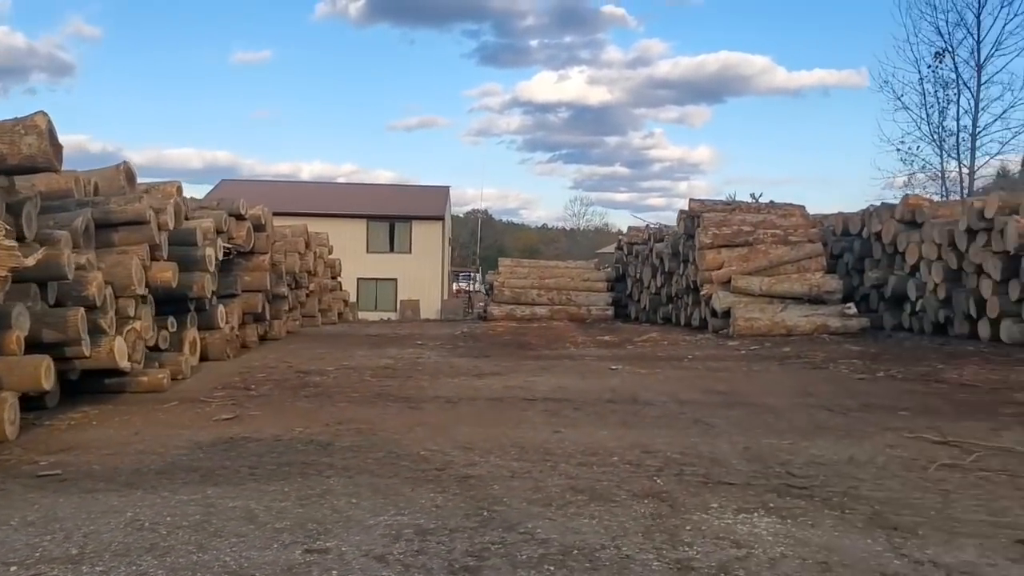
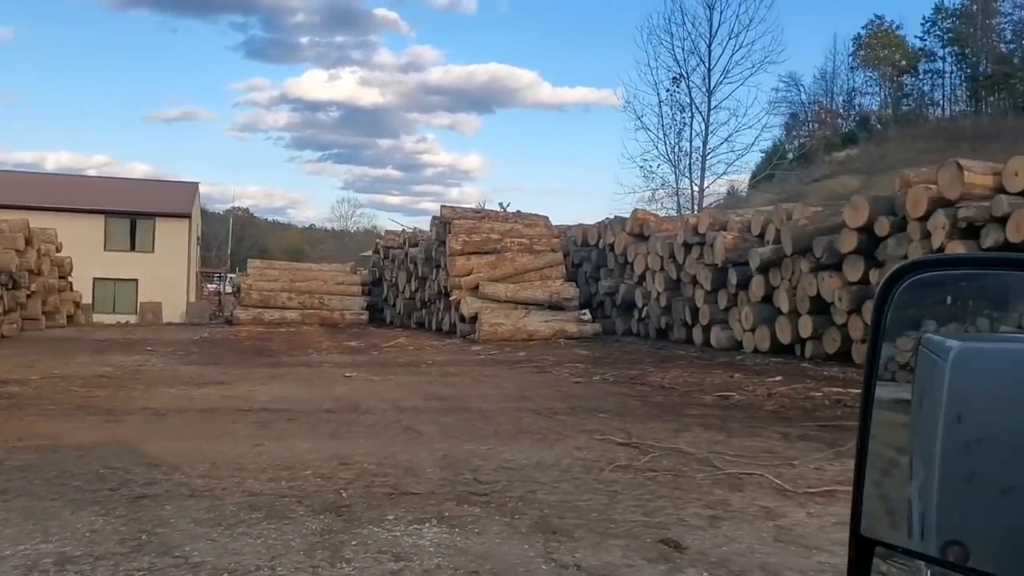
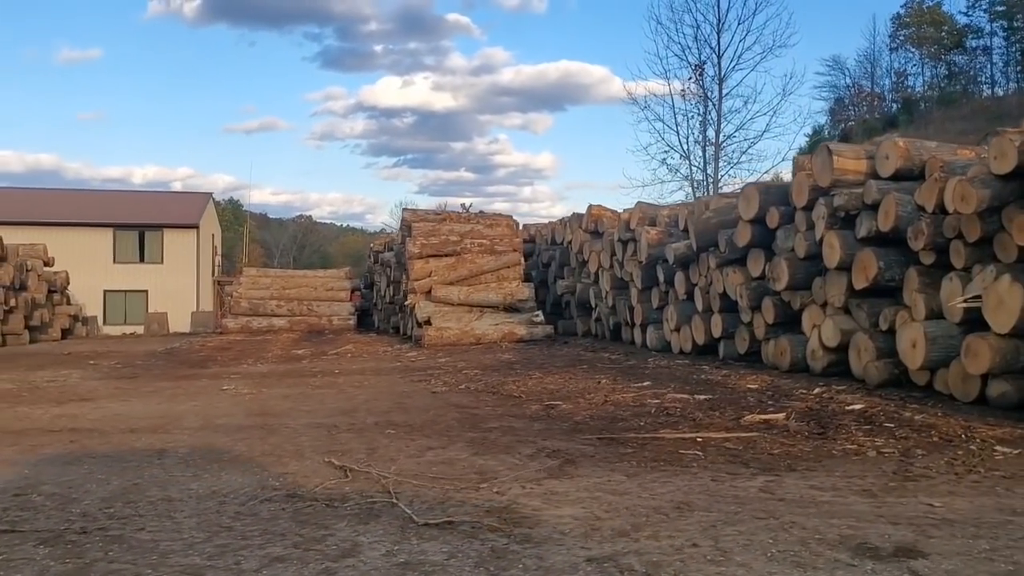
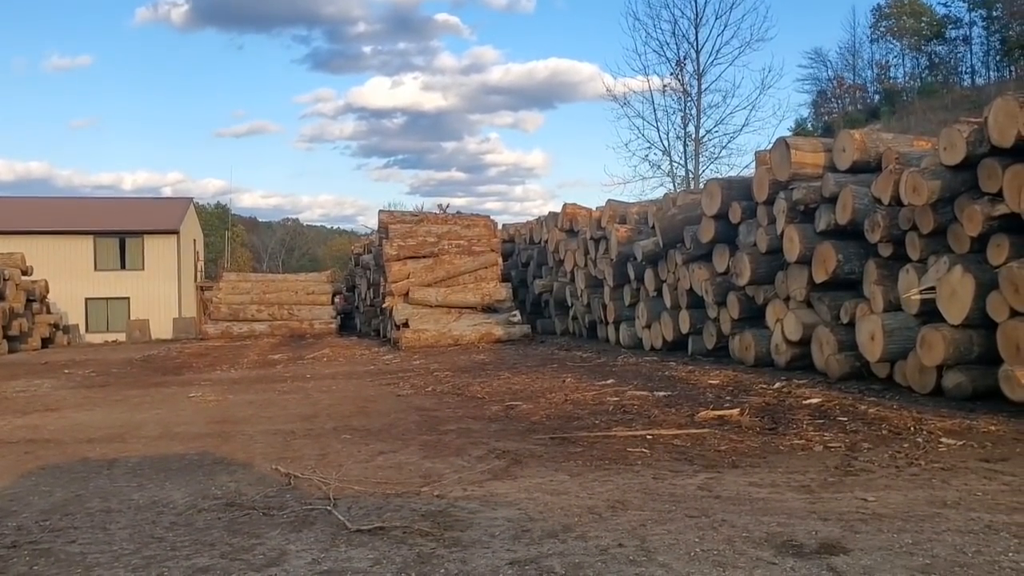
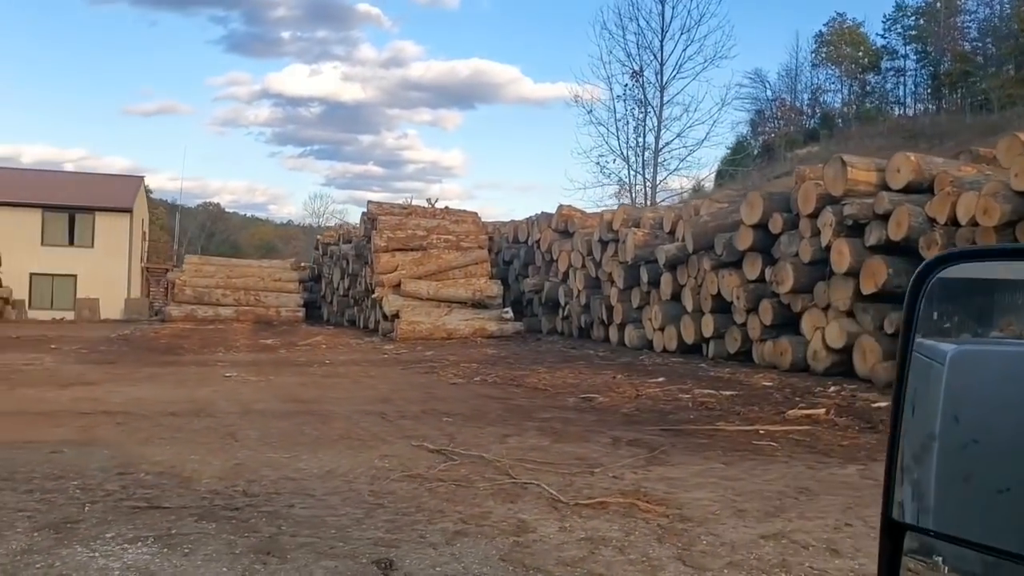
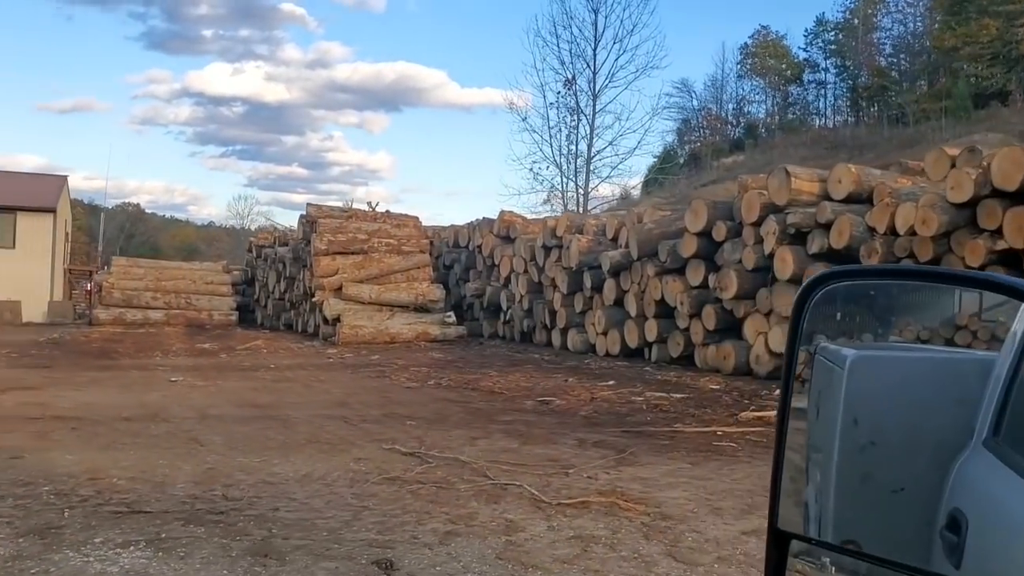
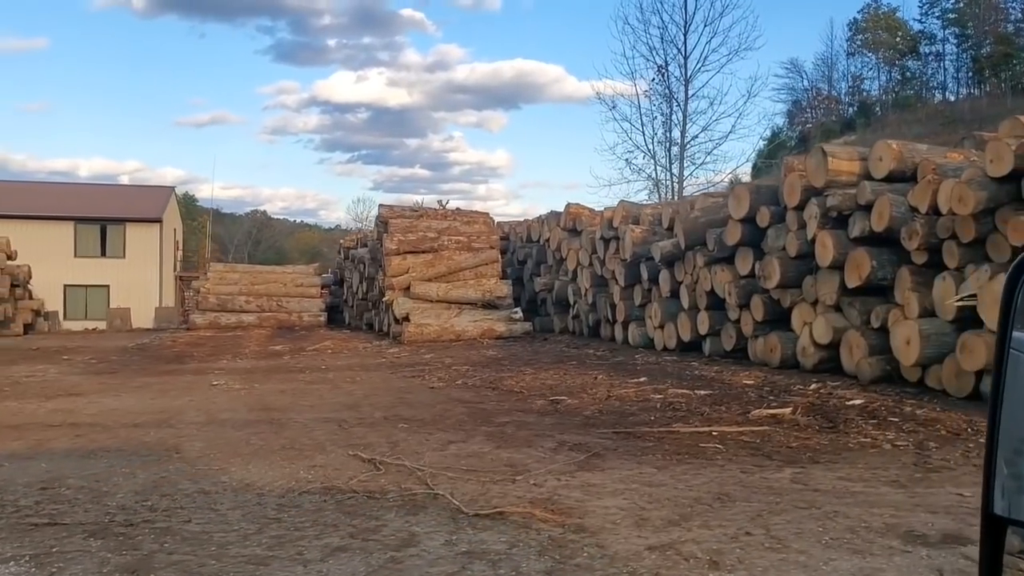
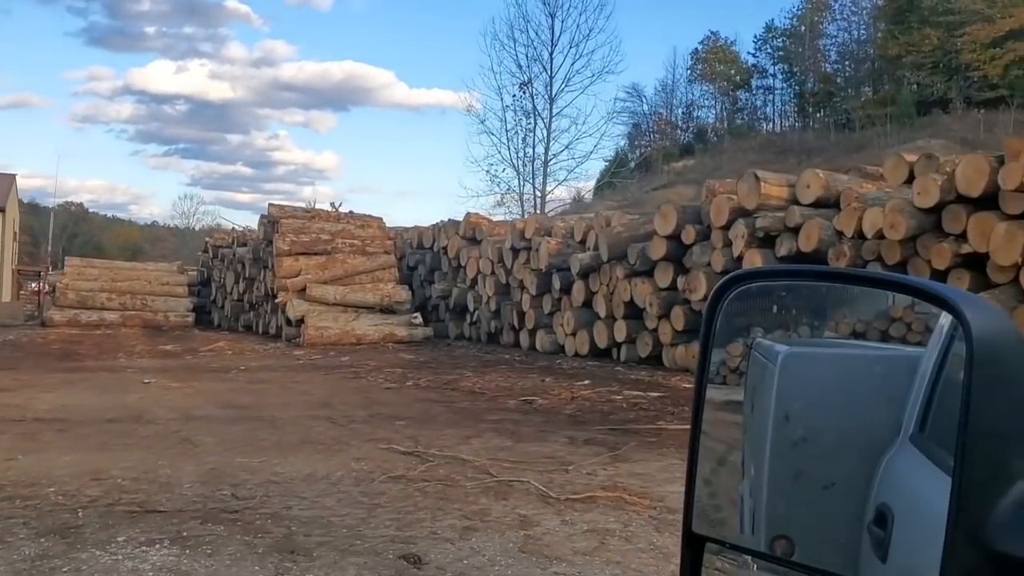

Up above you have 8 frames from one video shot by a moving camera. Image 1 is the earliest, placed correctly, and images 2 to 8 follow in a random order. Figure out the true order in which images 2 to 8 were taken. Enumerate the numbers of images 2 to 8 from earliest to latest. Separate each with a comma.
2, 8, 6, 5, 7, 3, 4
